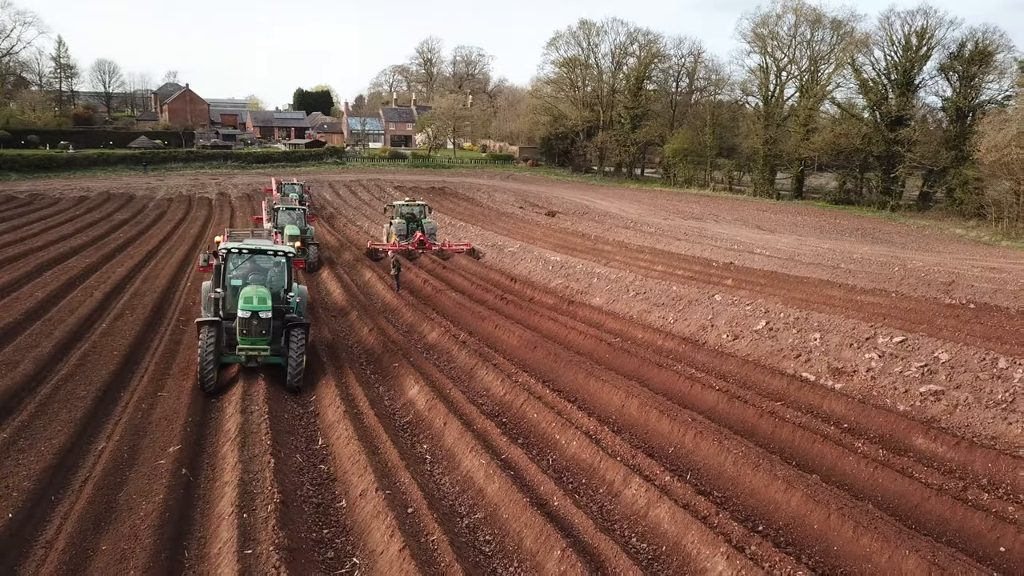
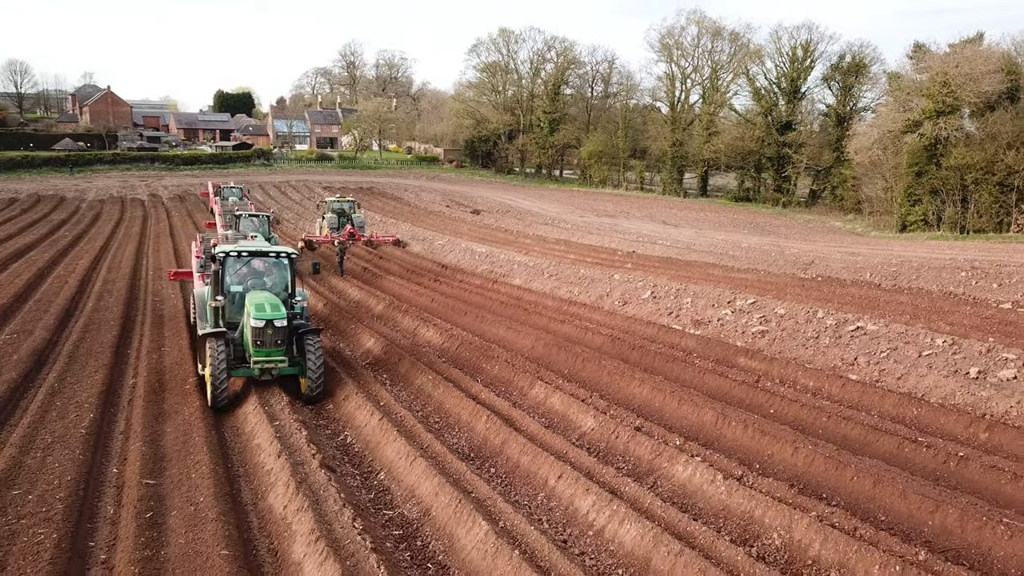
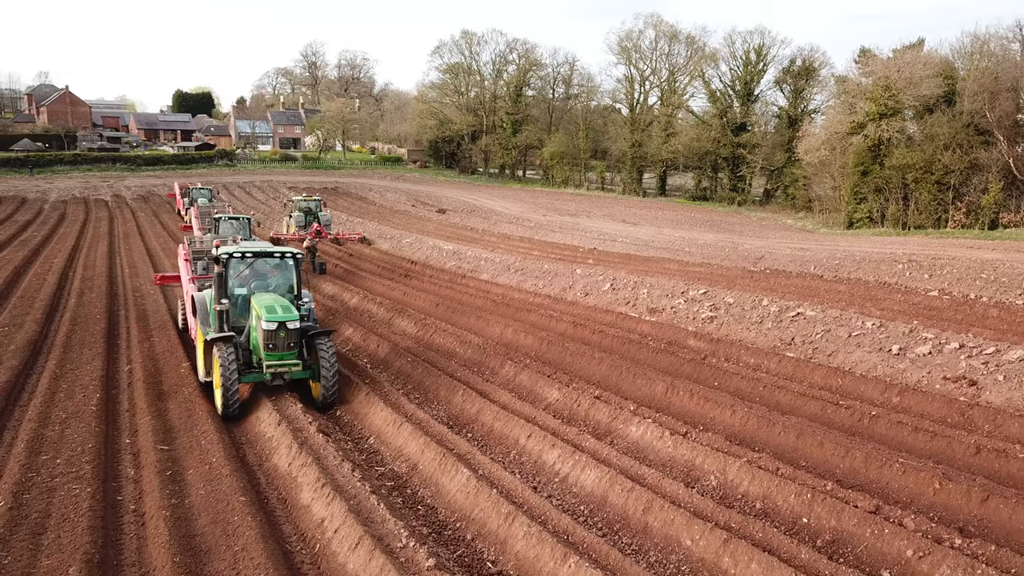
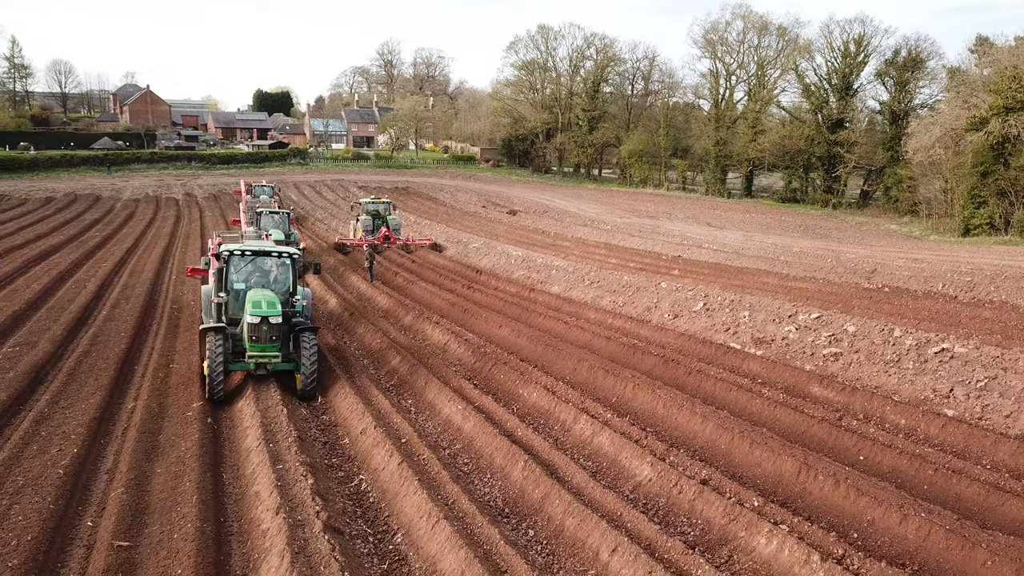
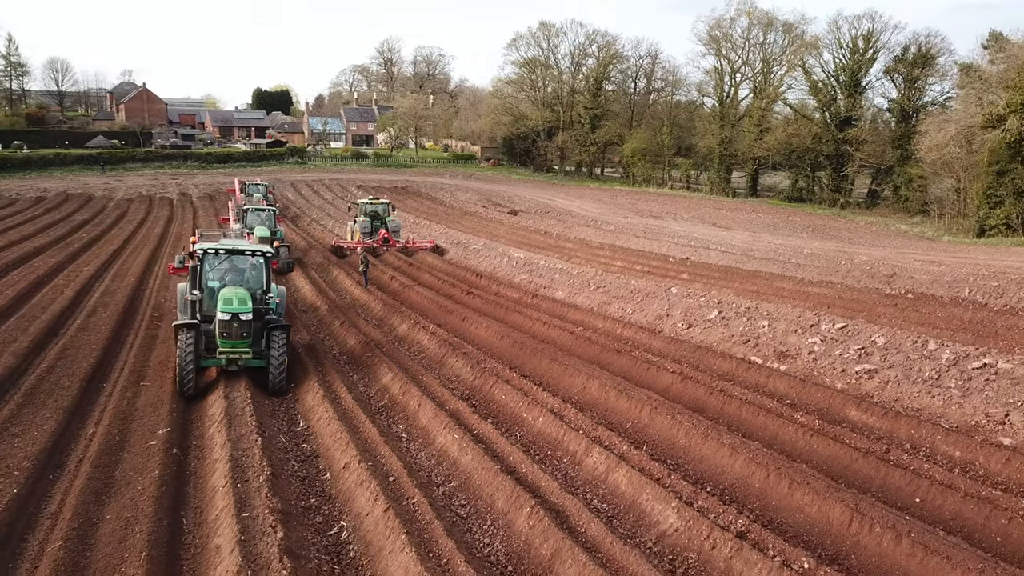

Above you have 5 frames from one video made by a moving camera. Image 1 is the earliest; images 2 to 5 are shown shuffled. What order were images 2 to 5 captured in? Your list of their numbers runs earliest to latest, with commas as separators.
5, 4, 2, 3
